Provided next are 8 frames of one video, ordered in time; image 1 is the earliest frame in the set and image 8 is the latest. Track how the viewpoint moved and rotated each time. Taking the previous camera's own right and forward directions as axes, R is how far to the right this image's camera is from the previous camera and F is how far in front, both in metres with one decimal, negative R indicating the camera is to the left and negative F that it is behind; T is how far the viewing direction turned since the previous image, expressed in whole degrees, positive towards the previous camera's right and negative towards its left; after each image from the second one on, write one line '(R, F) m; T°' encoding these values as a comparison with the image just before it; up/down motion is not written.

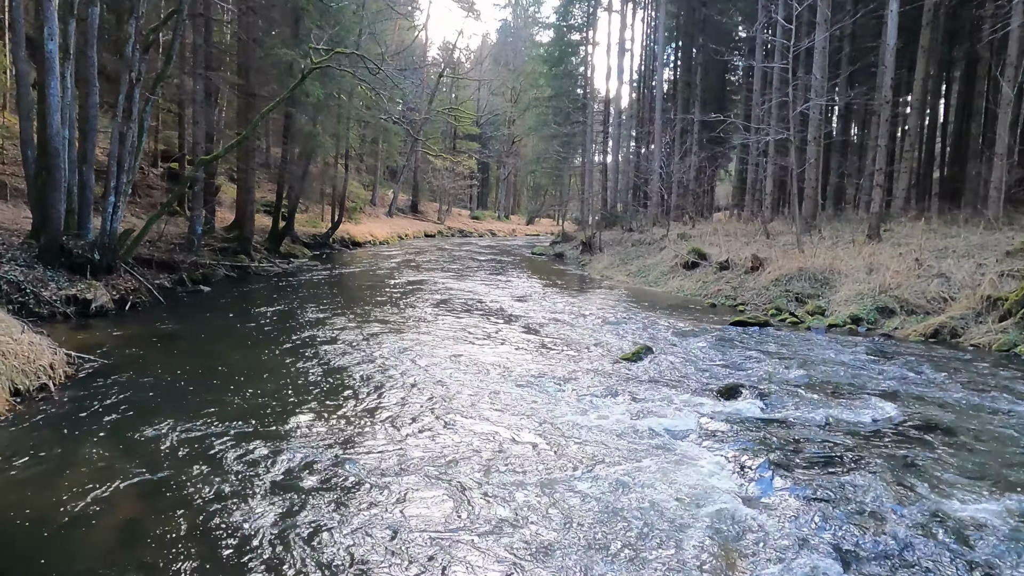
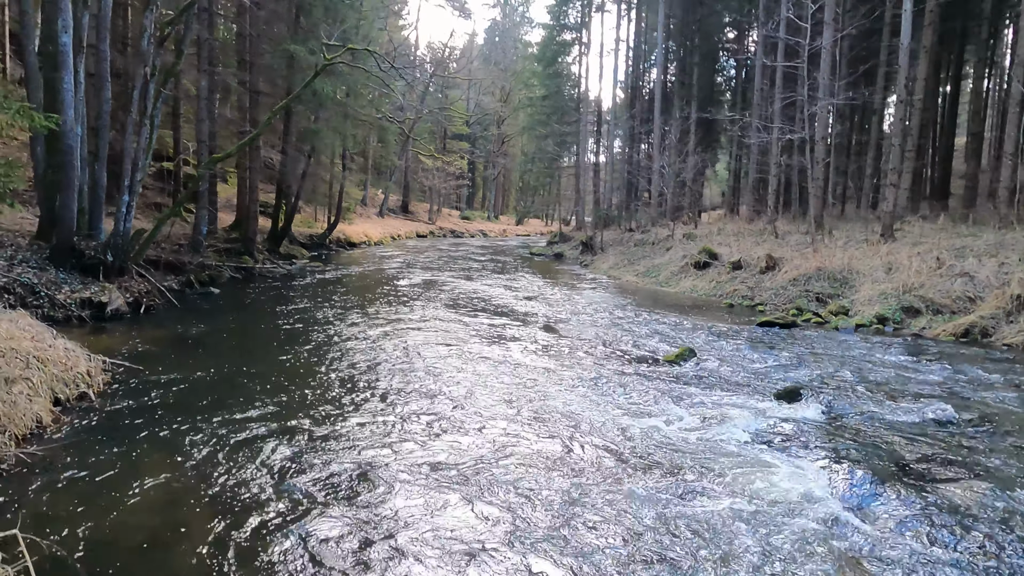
(-0.6, +0.2) m; +1°
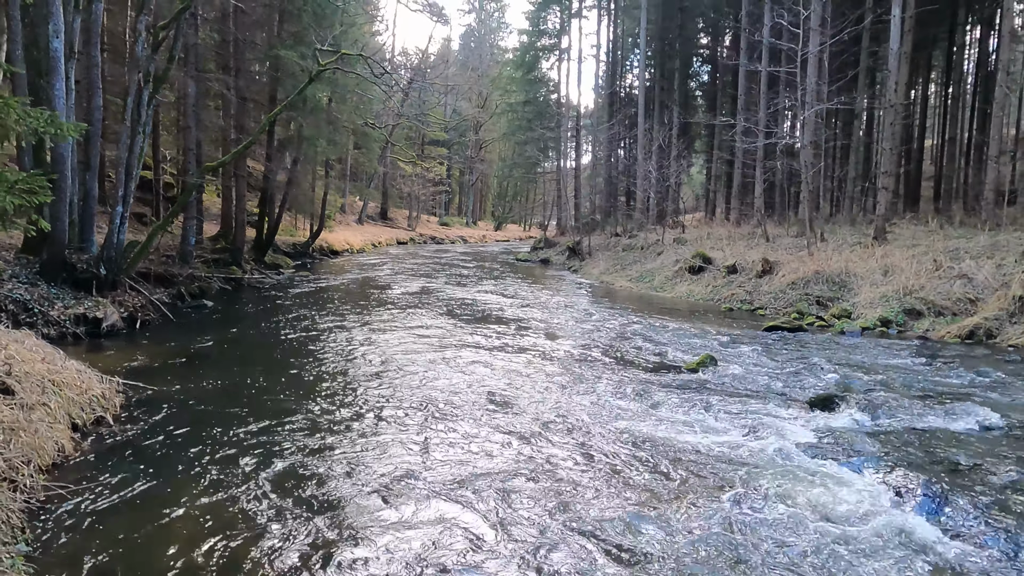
(-0.5, +0.1) m; +2°
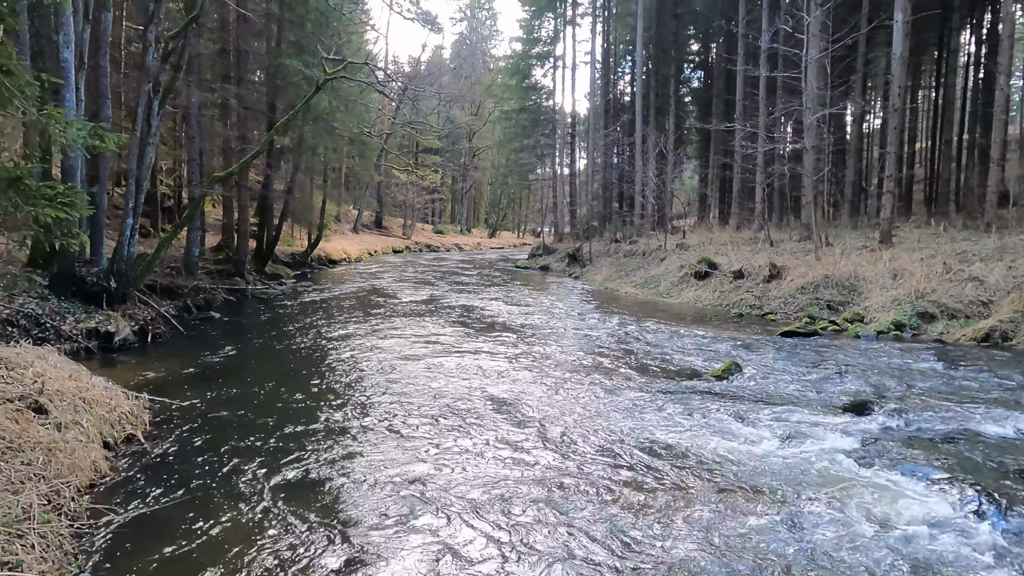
(-0.3, 0.0) m; +1°
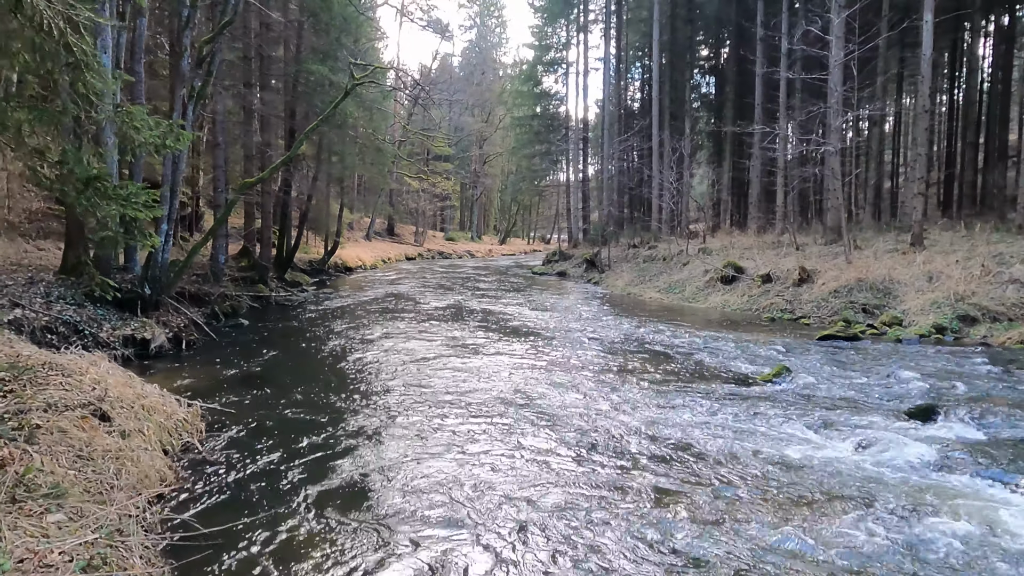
(-0.4, +0.1) m; -1°
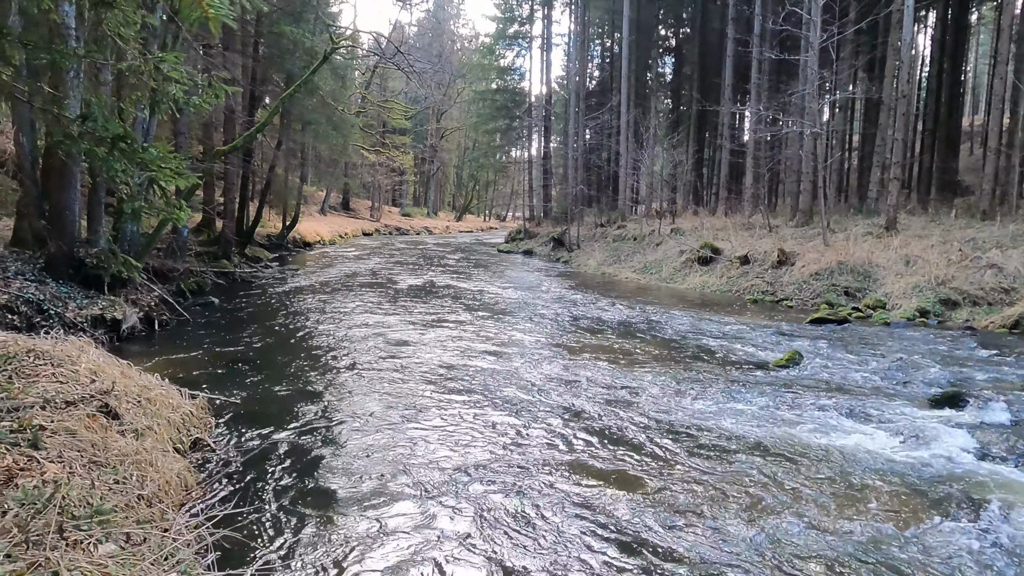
(-0.7, +0.3) m; +5°
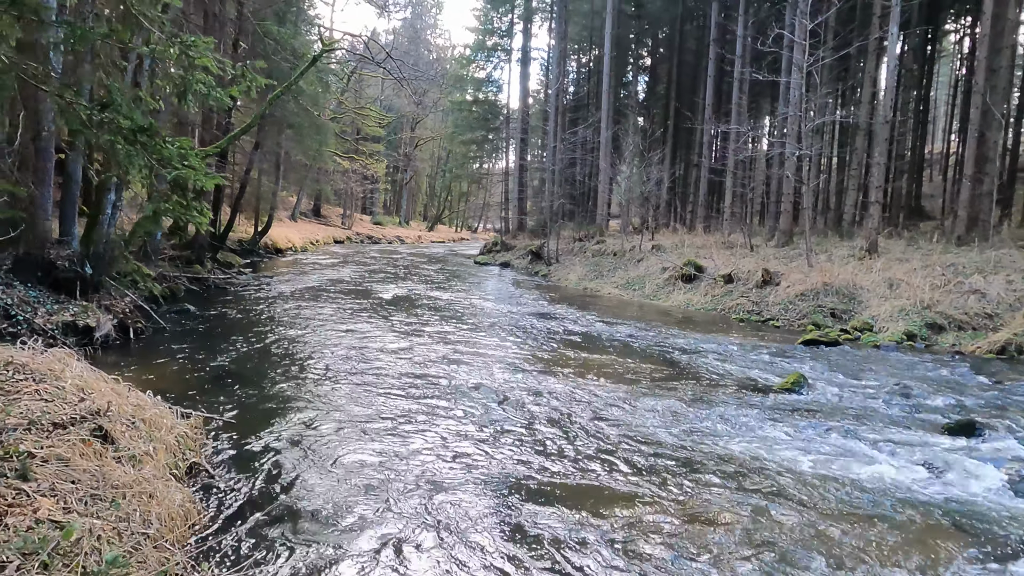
(-0.4, +0.2) m; +3°
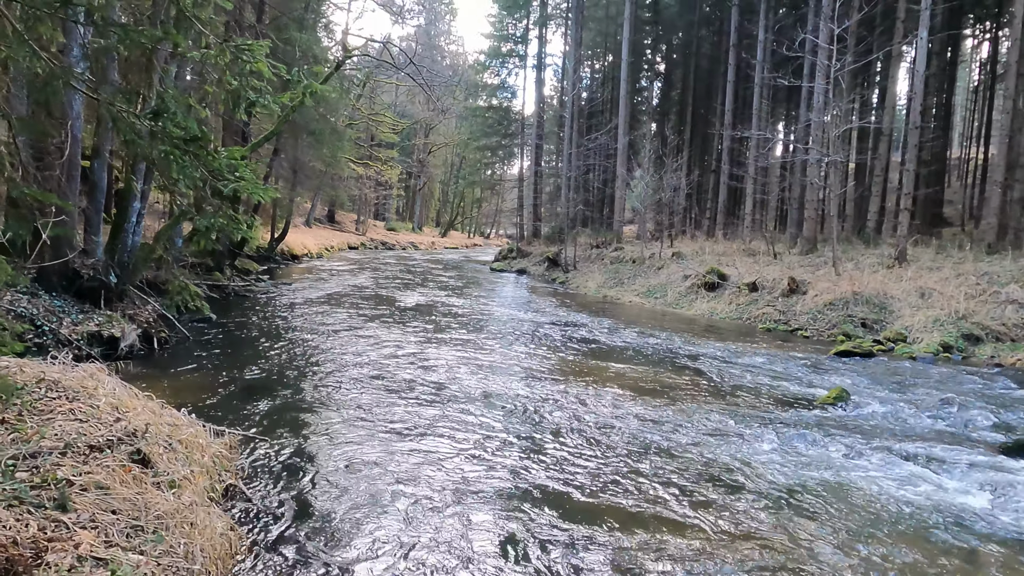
(-0.2, +0.1) m; -1°
